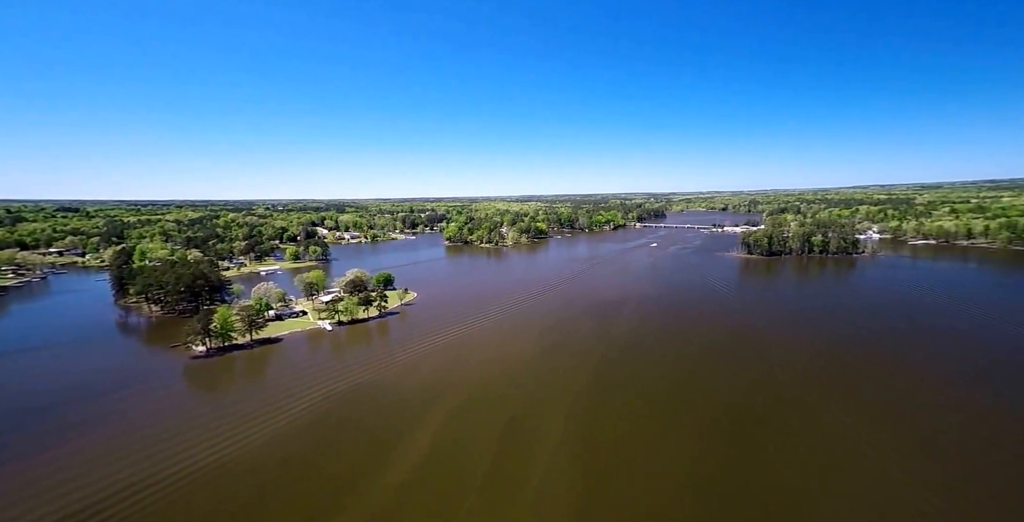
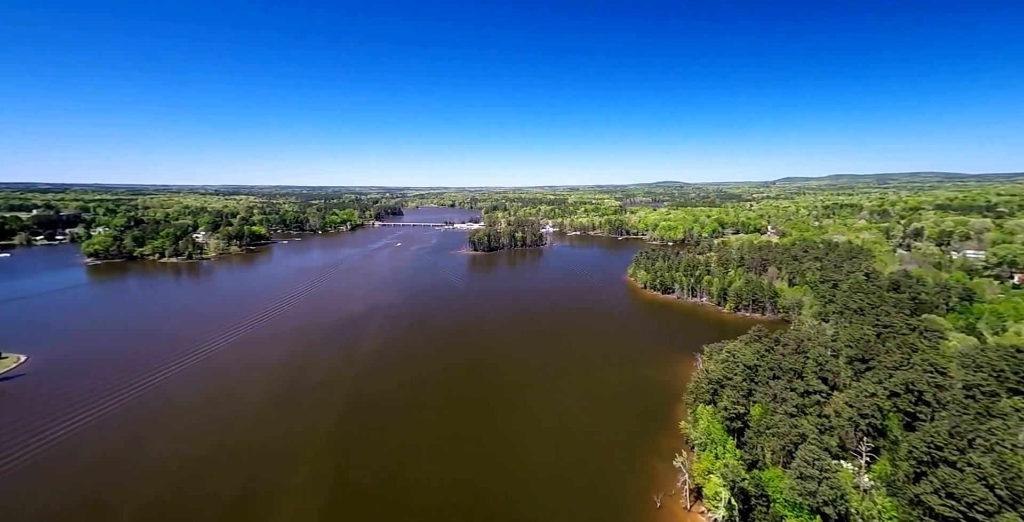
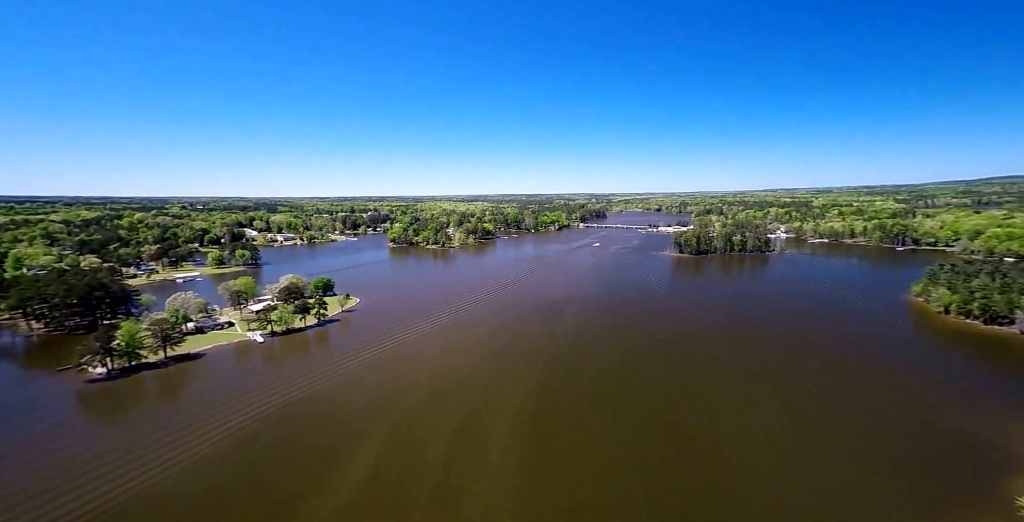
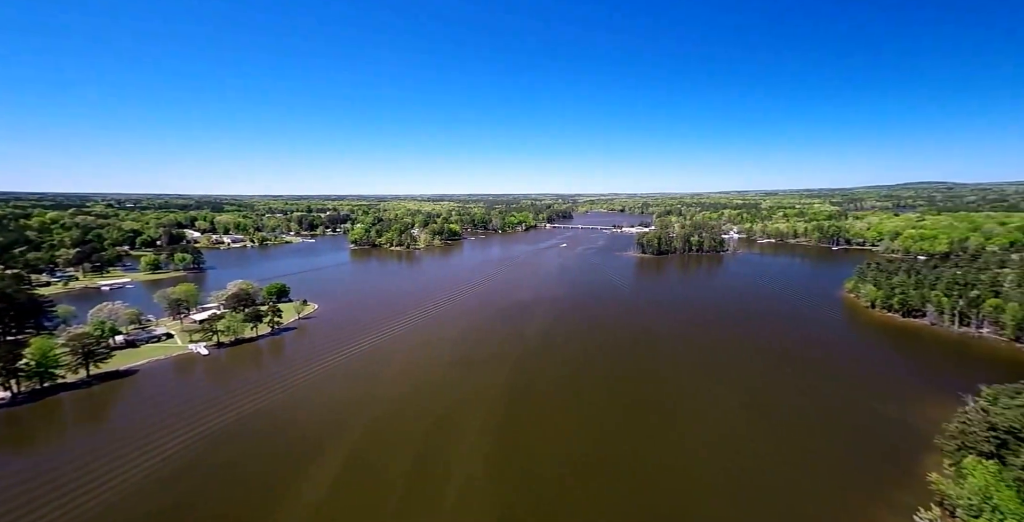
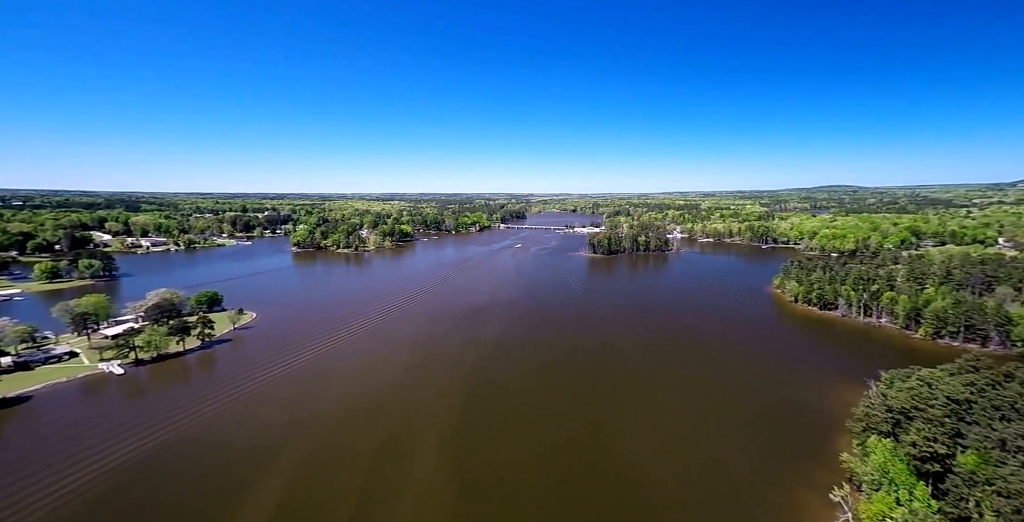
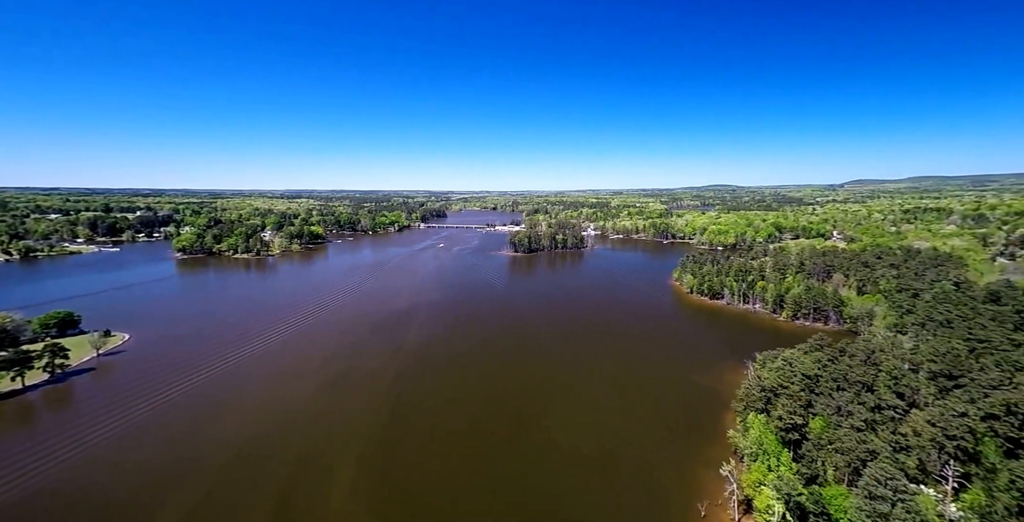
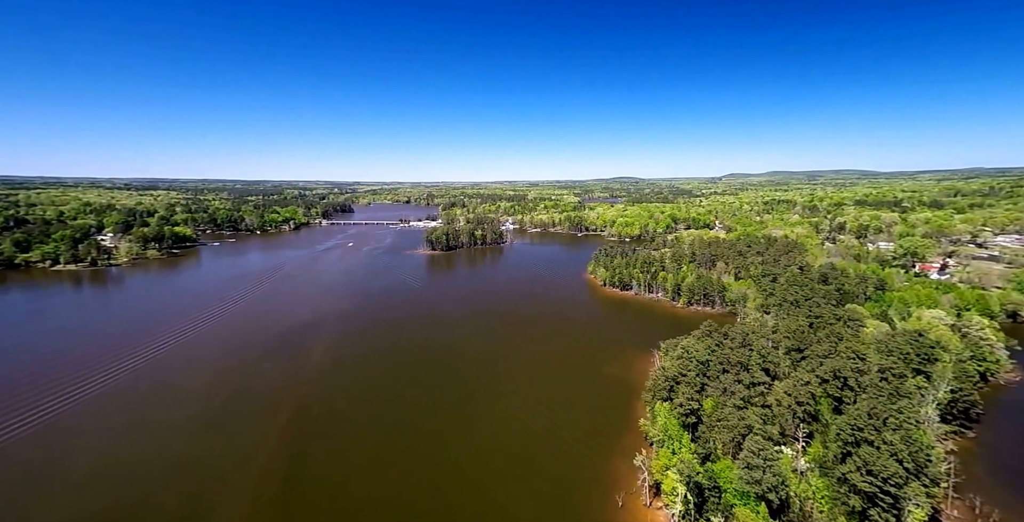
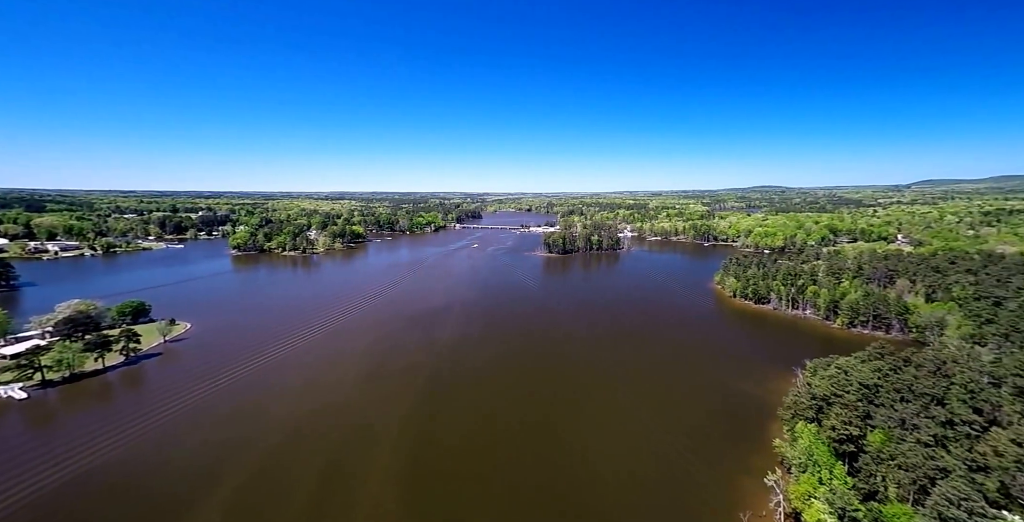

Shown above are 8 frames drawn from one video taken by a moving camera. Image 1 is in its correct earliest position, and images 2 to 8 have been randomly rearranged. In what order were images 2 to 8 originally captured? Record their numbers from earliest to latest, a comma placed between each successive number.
3, 4, 5, 8, 6, 2, 7
